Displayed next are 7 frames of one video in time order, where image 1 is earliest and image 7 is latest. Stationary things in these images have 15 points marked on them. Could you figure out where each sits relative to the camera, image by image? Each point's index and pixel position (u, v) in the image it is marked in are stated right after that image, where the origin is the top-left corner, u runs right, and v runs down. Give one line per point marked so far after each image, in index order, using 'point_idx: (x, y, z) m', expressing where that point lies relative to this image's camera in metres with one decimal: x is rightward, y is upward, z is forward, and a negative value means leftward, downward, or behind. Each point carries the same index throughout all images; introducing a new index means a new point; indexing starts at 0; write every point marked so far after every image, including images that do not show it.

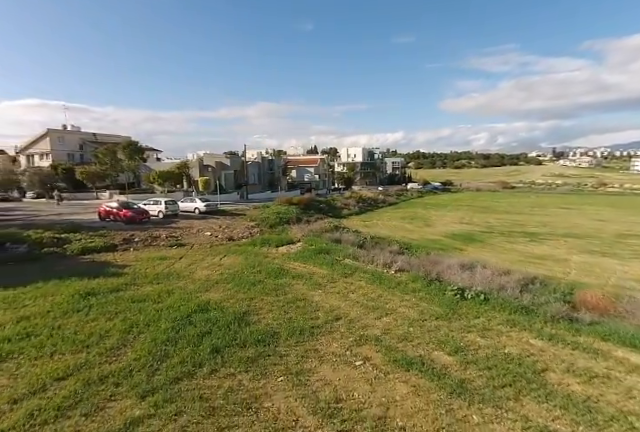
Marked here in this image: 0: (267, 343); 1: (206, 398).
0: (-1.2, -2.8, +7.8) m
1: (-1.9, -3.1, +5.8) m
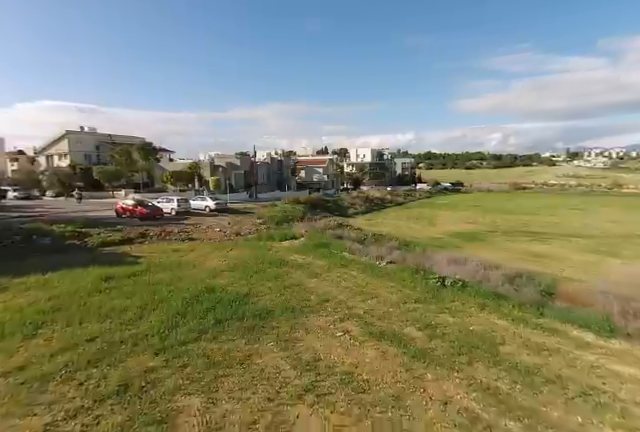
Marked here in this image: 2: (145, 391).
0: (-1.5, -2.6, +8.9) m
1: (-2.3, -2.9, +6.9) m
2: (-3.0, -3.0, +5.8) m
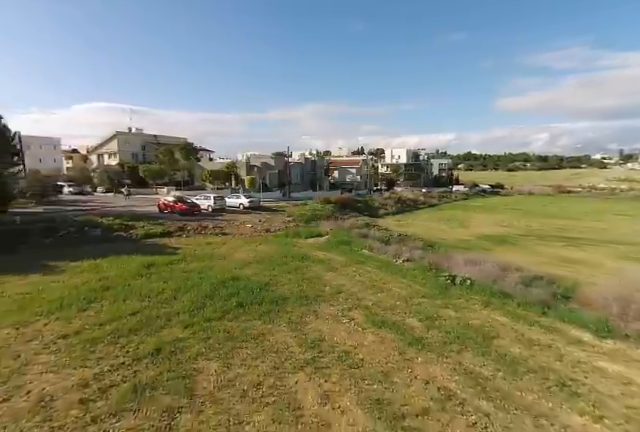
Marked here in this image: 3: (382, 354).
0: (-1.2, -2.5, +9.9) m
1: (-2.2, -2.7, +8.1) m
2: (-3.0, -2.9, +7.0) m
3: (+1.3, -2.9, +7.2) m
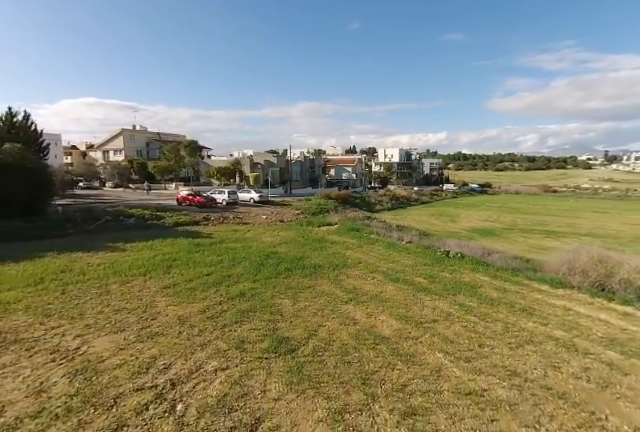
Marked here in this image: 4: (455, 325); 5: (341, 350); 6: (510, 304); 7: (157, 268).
0: (-0.2, -2.0, +12.9) m
1: (-1.1, -2.2, +11.0) m
2: (-1.9, -2.3, +9.9) m
3: (+2.4, -2.4, +10.2) m
4: (+3.3, -2.6, +8.2) m
5: (+0.4, -2.7, +6.9) m
6: (+5.5, -2.5, +9.7) m
7: (-6.1, -1.9, +12.7) m
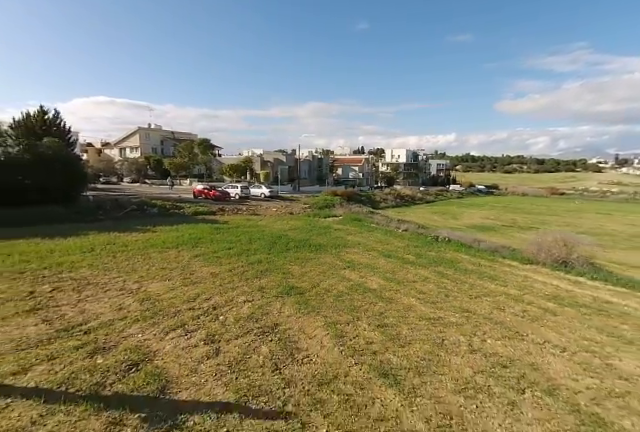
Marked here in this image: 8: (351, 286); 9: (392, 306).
0: (0.0, -1.4, +15.0) m
1: (-1.0, -1.5, +13.1) m
2: (-1.8, -1.7, +12.0) m
3: (+2.5, -1.8, +12.3) m
4: (+3.3, -2.0, +10.2) m
5: (+0.5, -2.1, +8.9) m
6: (+5.6, -2.0, +11.7) m
7: (-5.9, -1.2, +14.9) m
8: (+0.9, -2.0, +9.7) m
9: (+1.8, -2.2, +8.3) m
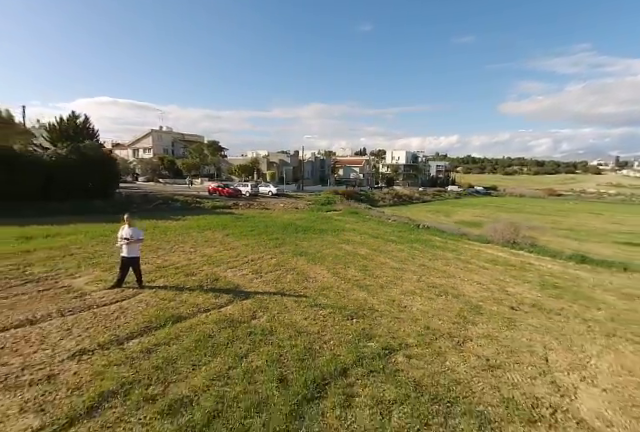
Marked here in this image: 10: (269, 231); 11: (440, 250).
0: (+0.2, -0.8, +18.7) m
1: (-0.8, -1.0, +16.8) m
2: (-1.6, -1.1, +15.7) m
3: (+2.7, -1.2, +16.0) m
4: (+3.4, -1.5, +13.9) m
5: (+0.6, -1.5, +12.7) m
6: (+5.7, -1.4, +15.4) m
7: (-5.7, -0.6, +18.6) m
8: (+1.0, -1.4, +13.4) m
9: (+1.9, -1.6, +12.0) m
10: (-2.7, -0.8, +17.6) m
11: (+5.3, -1.5, +14.8) m
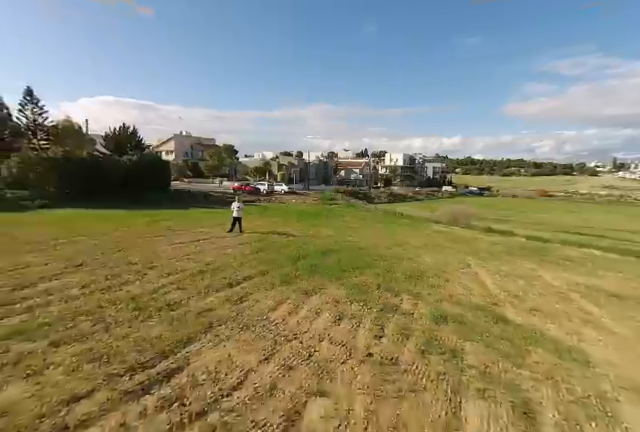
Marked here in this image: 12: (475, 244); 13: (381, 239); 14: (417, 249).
0: (+0.7, +0.1, +27.5) m
1: (-0.3, -0.1, +25.6) m
2: (-1.1, -0.2, +24.5) m
3: (+3.2, -0.3, +24.7) m
4: (+3.9, -0.6, +22.6) m
5: (+1.0, -0.6, +21.4) m
6: (+6.2, -0.6, +24.1) m
7: (-5.2, +0.3, +27.4) m
8: (+1.5, -0.5, +22.1) m
9: (+2.3, -0.7, +20.7) m
10: (-2.2, +0.1, +26.3) m
11: (+5.7, -0.6, +23.5) m
12: (+8.2, -1.5, +18.1) m
13: (+3.2, -1.1, +17.7) m
14: (+4.5, -1.5, +15.7) m
